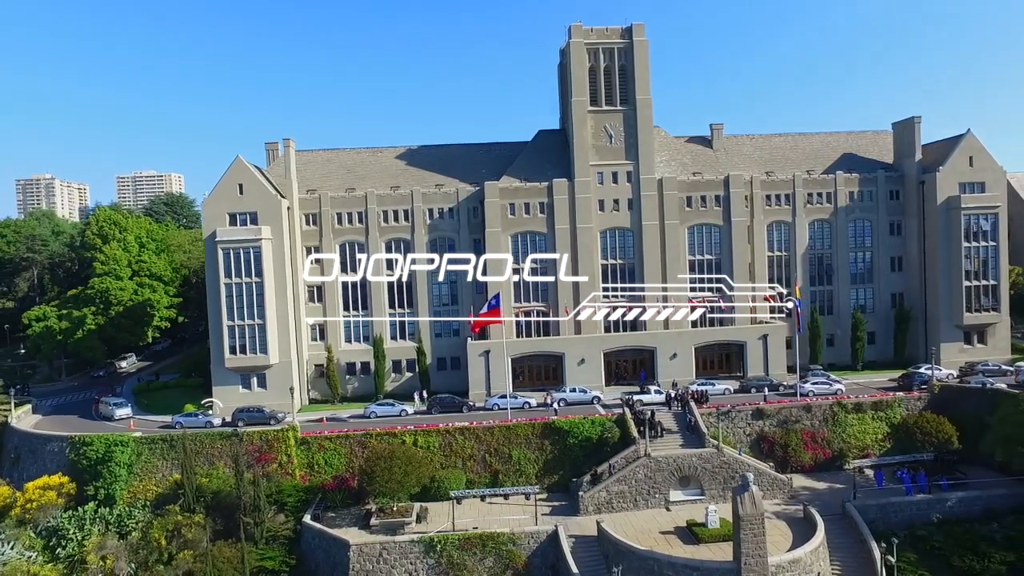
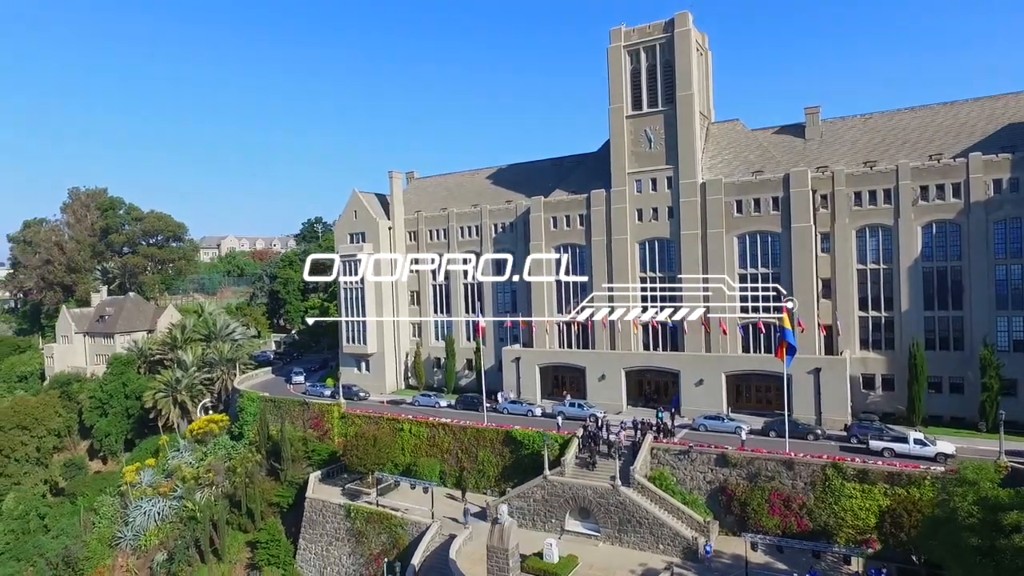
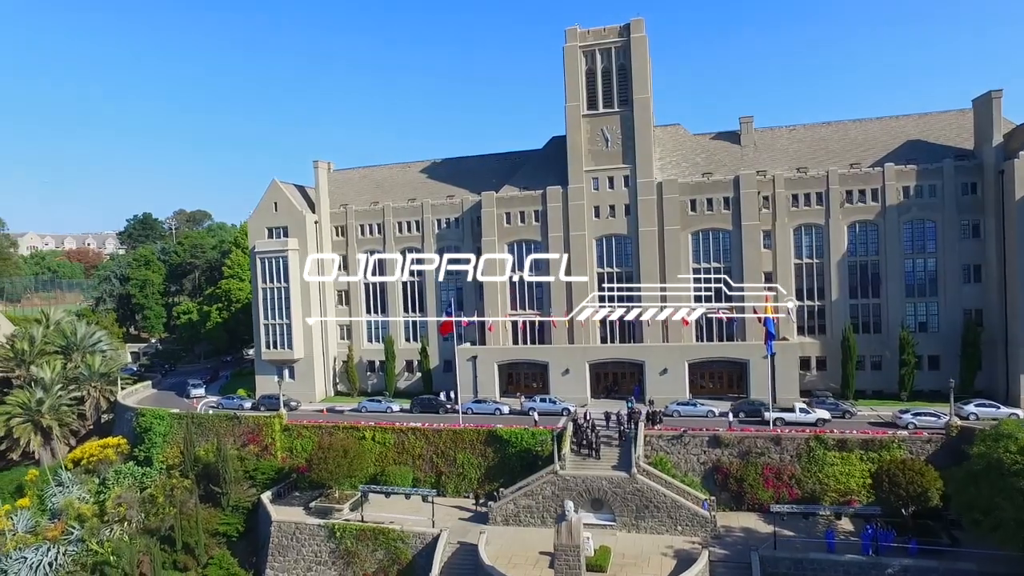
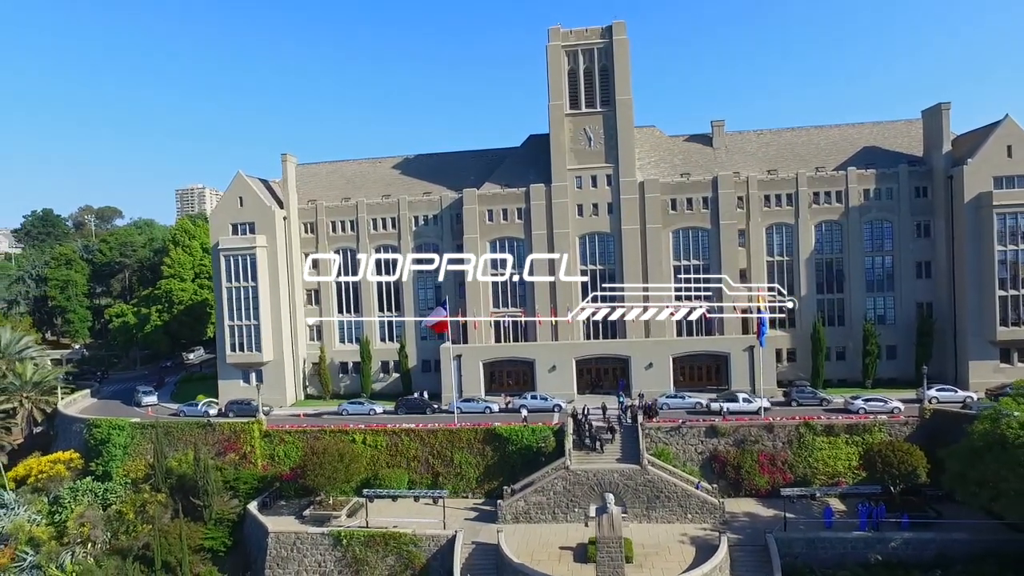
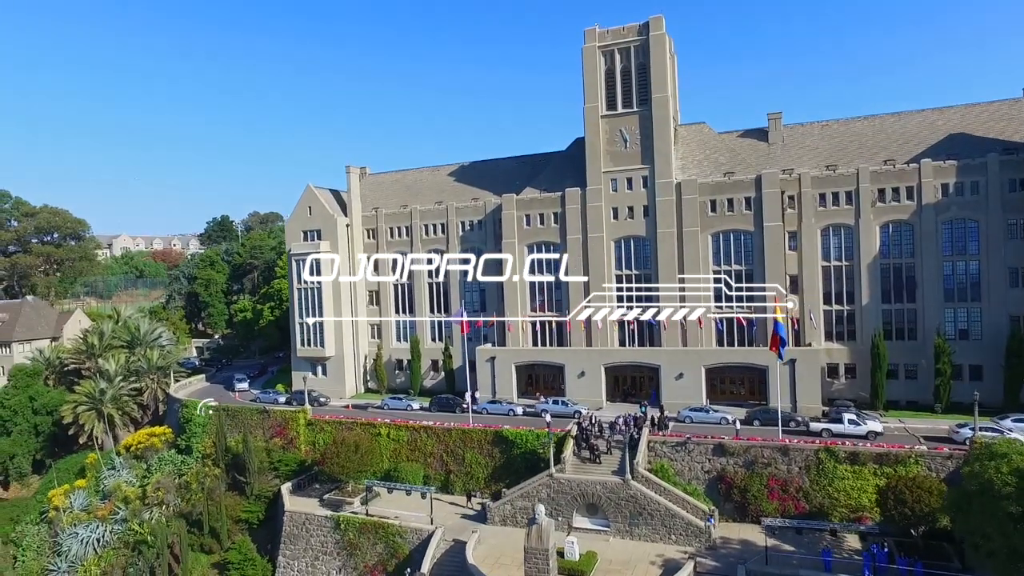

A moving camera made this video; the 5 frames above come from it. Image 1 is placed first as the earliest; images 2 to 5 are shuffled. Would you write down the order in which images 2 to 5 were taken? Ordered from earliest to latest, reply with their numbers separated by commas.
4, 3, 5, 2
